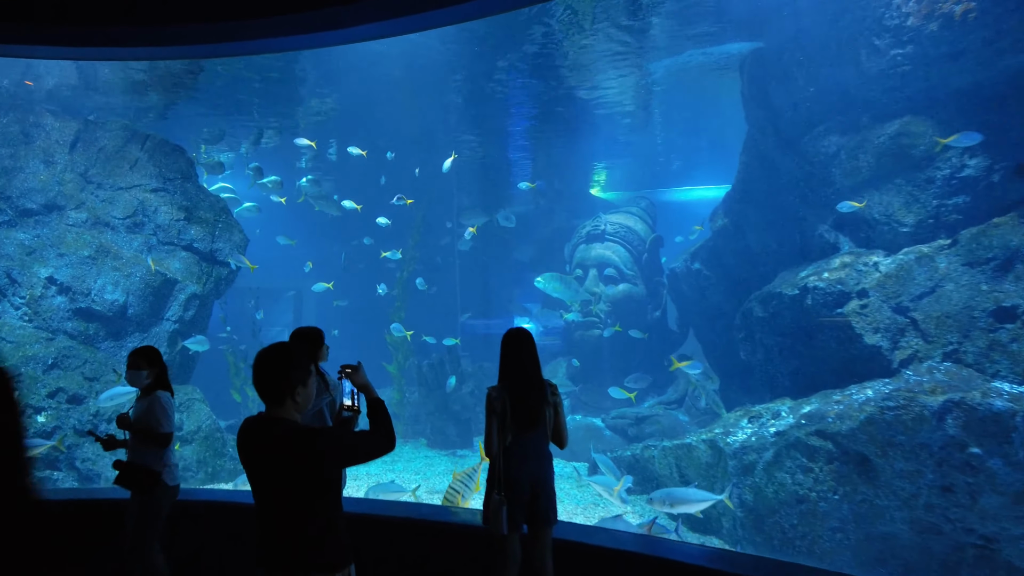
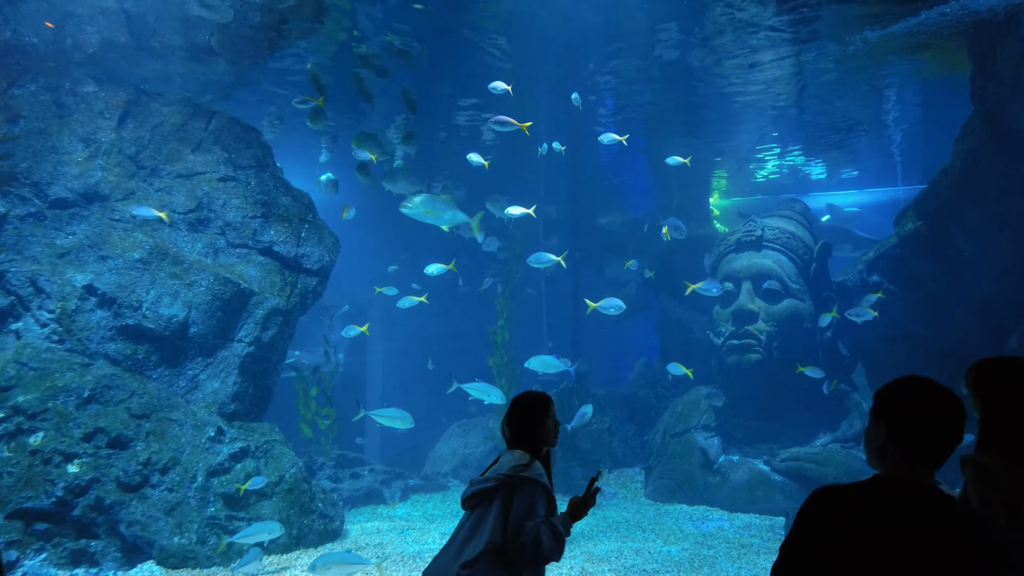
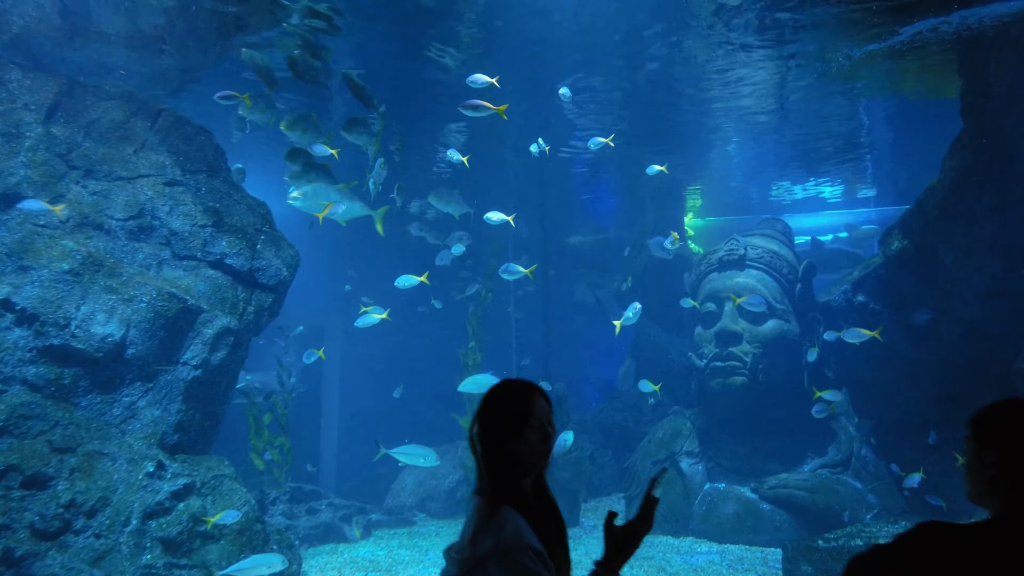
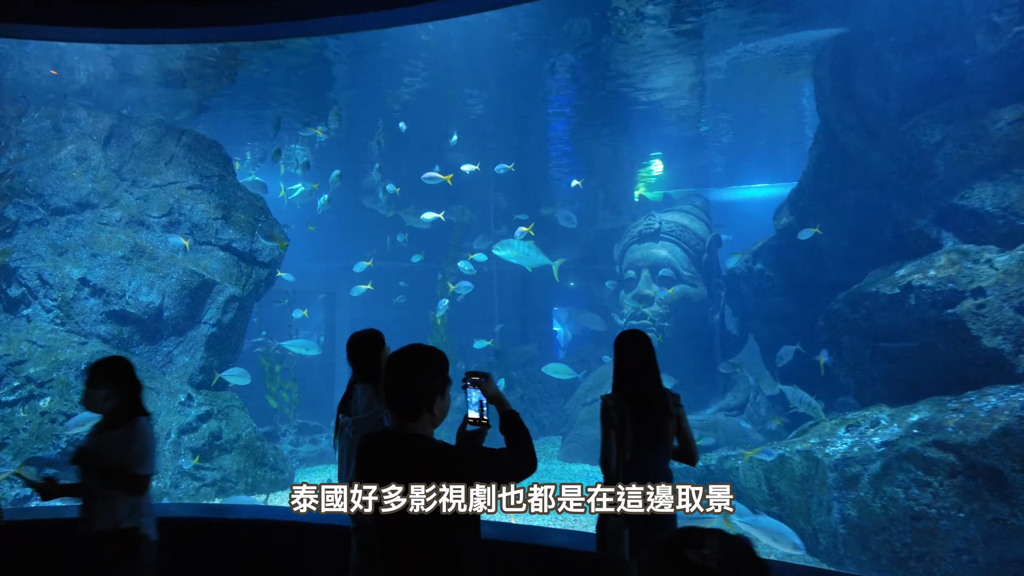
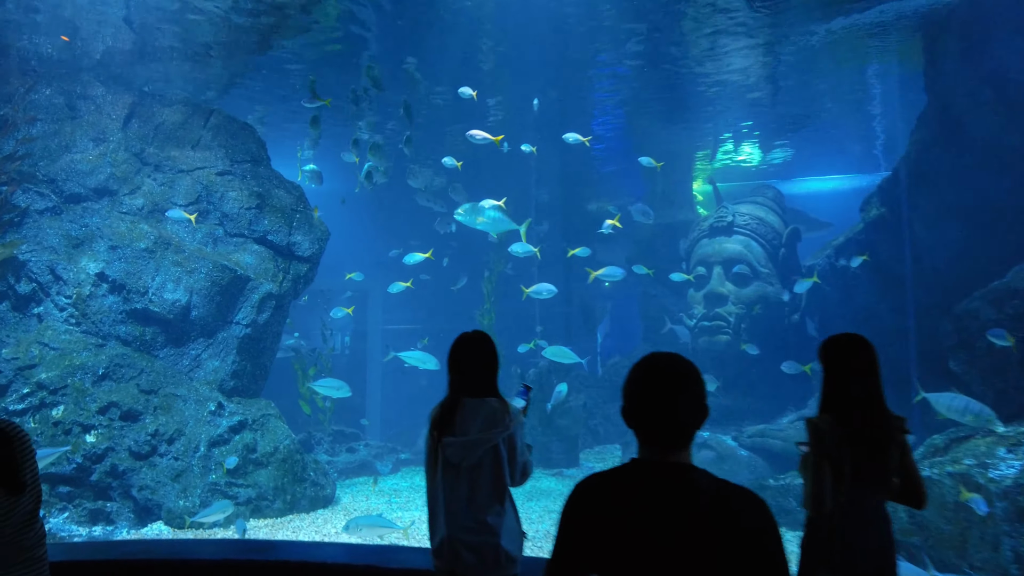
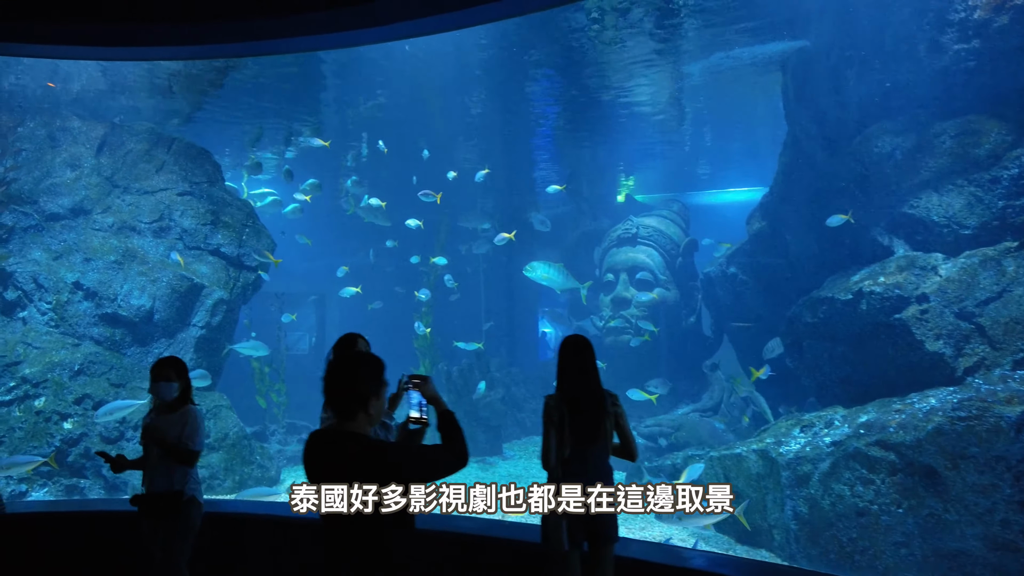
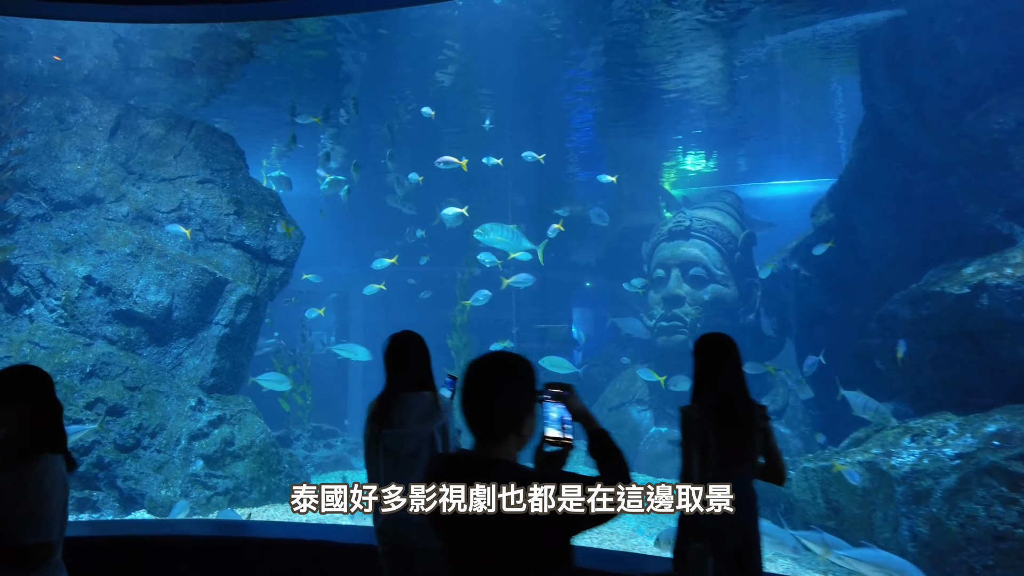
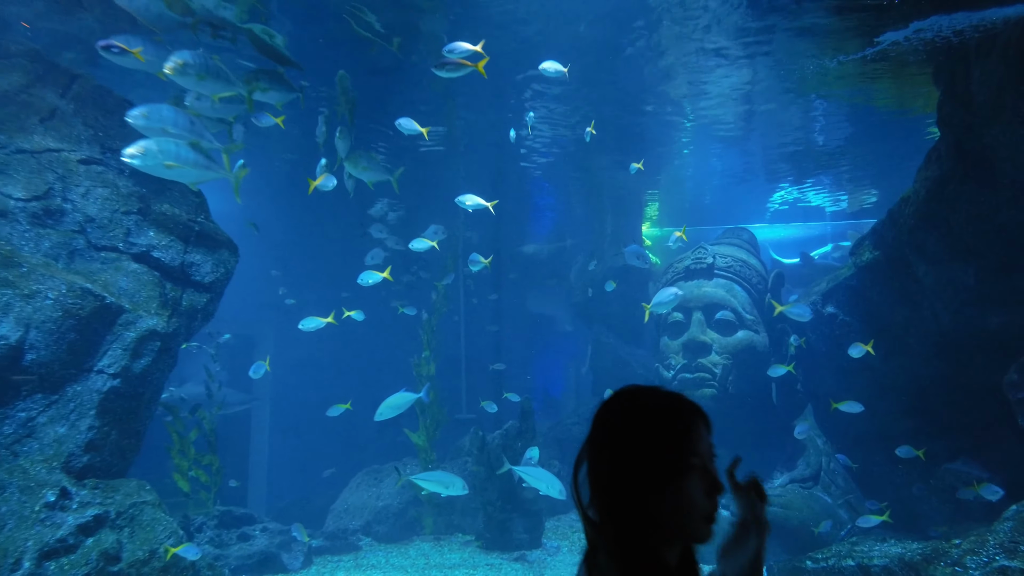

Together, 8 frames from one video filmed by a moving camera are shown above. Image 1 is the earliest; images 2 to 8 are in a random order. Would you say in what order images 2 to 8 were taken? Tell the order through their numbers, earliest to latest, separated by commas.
6, 4, 7, 5, 2, 3, 8
